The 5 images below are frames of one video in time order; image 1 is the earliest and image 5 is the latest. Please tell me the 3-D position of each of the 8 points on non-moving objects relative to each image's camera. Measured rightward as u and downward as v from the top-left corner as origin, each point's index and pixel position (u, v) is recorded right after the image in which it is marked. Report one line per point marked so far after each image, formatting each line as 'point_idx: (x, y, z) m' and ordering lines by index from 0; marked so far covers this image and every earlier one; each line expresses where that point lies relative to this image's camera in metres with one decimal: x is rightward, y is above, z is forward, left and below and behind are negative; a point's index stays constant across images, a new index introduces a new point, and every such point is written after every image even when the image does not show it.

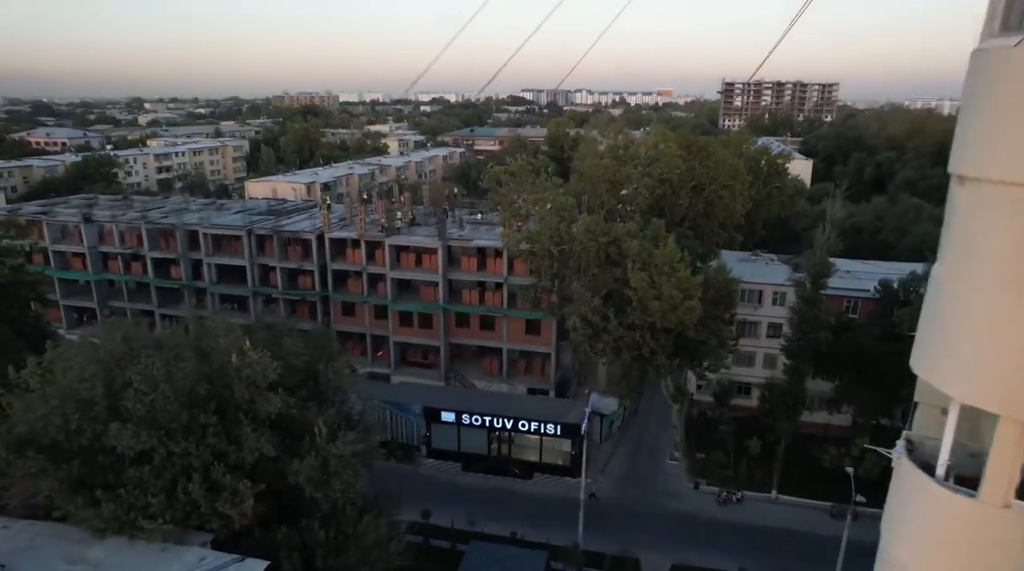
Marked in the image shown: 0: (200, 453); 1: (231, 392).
0: (-7.8, -4.2, +15.8) m
1: (-7.5, -2.8, +16.7) m
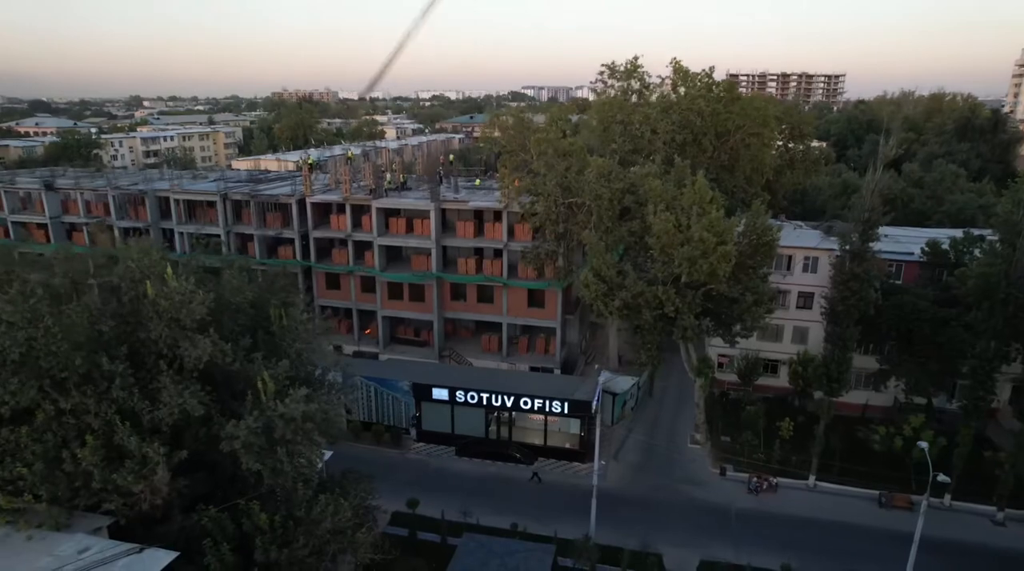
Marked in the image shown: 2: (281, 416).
0: (-7.8, -2.4, +11.9) m
1: (-7.5, -1.0, +12.9) m
2: (-4.8, -2.7, +13.0) m
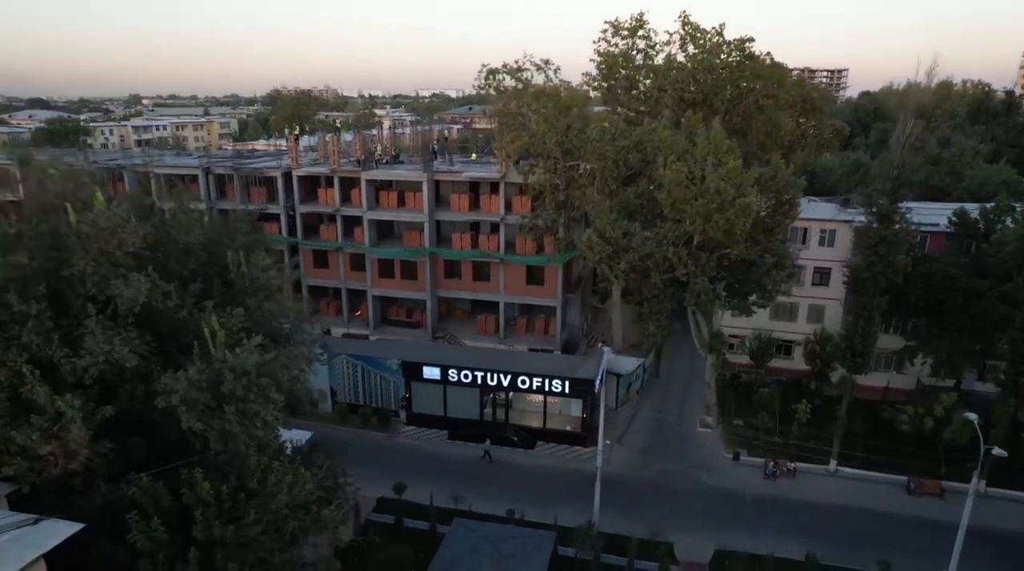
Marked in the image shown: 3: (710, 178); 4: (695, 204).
0: (-8.0, -1.1, +9.9) m
1: (-7.6, +0.2, +10.8) m
2: (-4.9, -1.4, +10.9) m
3: (+5.9, +3.2, +18.8) m
4: (+5.6, +2.5, +19.2) m
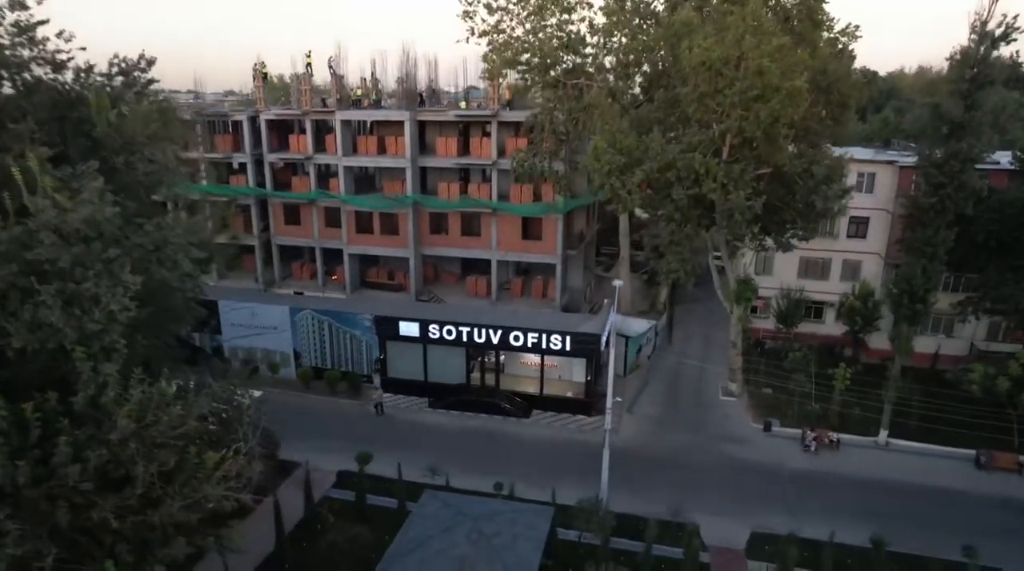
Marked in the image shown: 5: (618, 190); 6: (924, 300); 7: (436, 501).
0: (-8.2, +1.0, +6.0) m
1: (-7.9, +2.4, +6.9) m
2: (-5.2, +0.7, +7.0) m
3: (+5.6, +5.3, +14.9) m
4: (+5.3, +4.6, +15.3) m
5: (+2.9, +2.6, +16.9) m
6: (+12.8, -0.5, +19.6) m
7: (-1.7, -4.9, +14.2) m
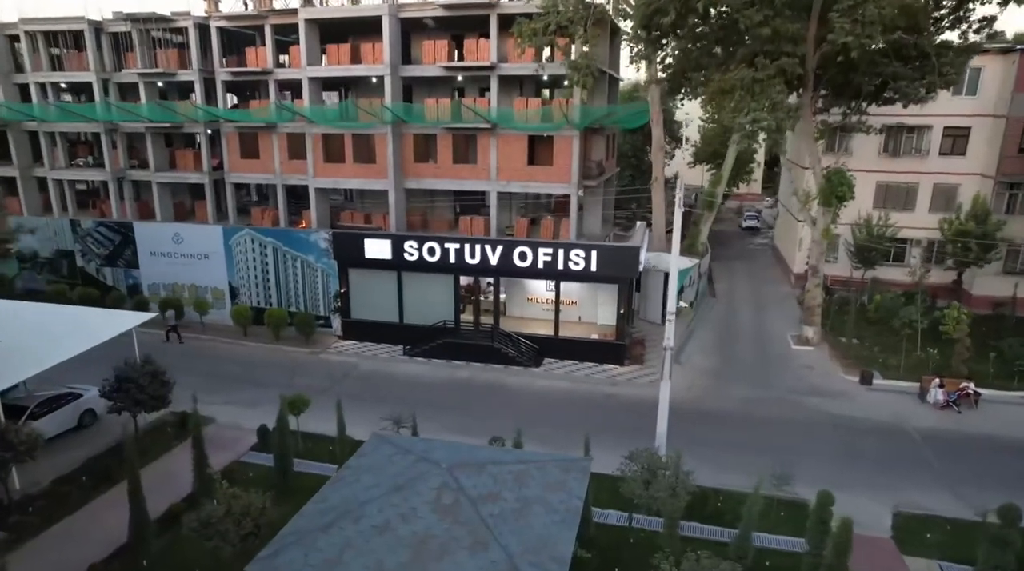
0: (-8.2, +3.8, +0.2) m
1: (-7.8, +5.2, +1.2) m
2: (-5.1, +3.5, +1.3) m
3: (+5.7, +8.0, +9.2) m
4: (+5.4, +7.3, +9.6) m
5: (+3.0, +5.2, +11.1) m
6: (+12.9, +2.1, +13.7) m
7: (-1.6, -2.2, +8.3) m
